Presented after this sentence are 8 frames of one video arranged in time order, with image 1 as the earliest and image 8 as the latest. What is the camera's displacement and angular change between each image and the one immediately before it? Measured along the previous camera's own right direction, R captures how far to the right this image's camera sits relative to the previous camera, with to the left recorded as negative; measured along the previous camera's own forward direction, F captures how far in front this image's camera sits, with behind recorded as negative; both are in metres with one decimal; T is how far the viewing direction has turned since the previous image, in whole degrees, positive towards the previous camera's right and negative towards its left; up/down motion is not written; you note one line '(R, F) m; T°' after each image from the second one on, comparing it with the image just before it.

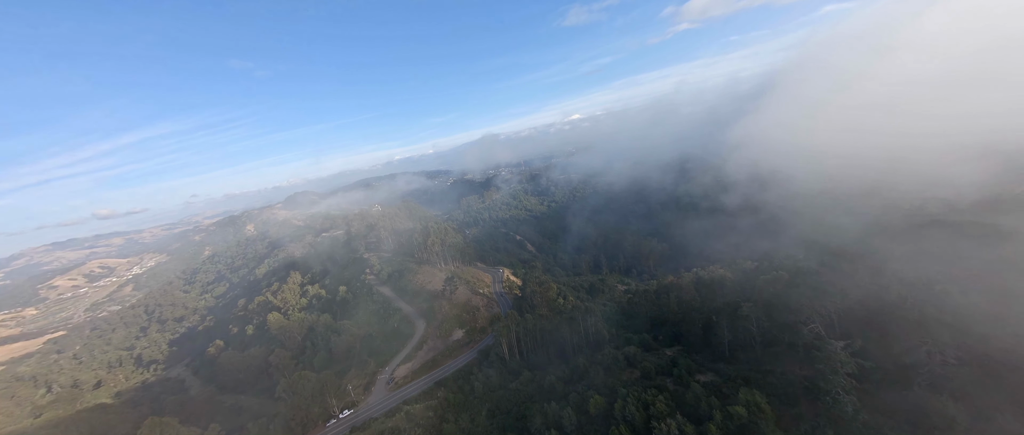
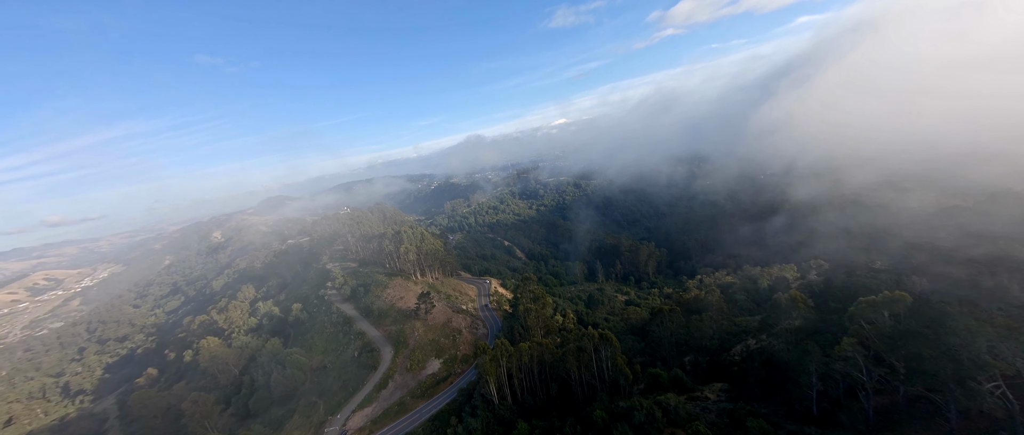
(-0.5, +10.7) m; +3°
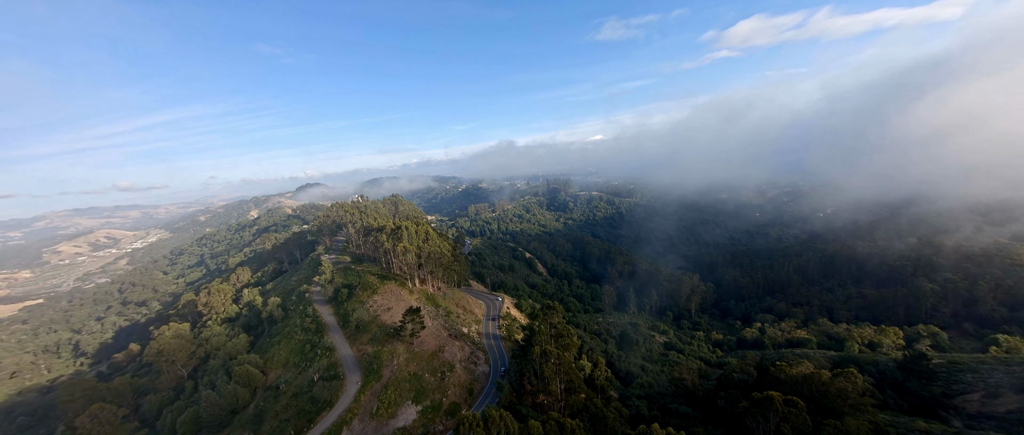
(-0.3, +13.1) m; -5°
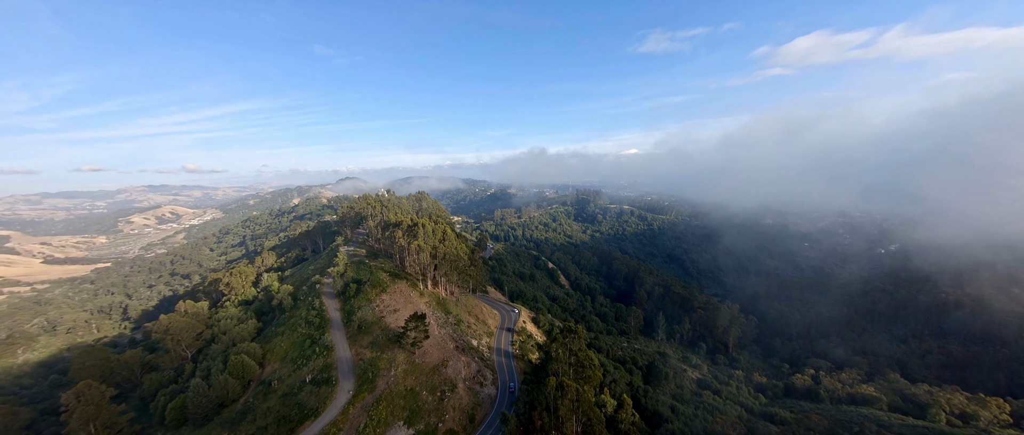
(+0.3, +4.8) m; -5°
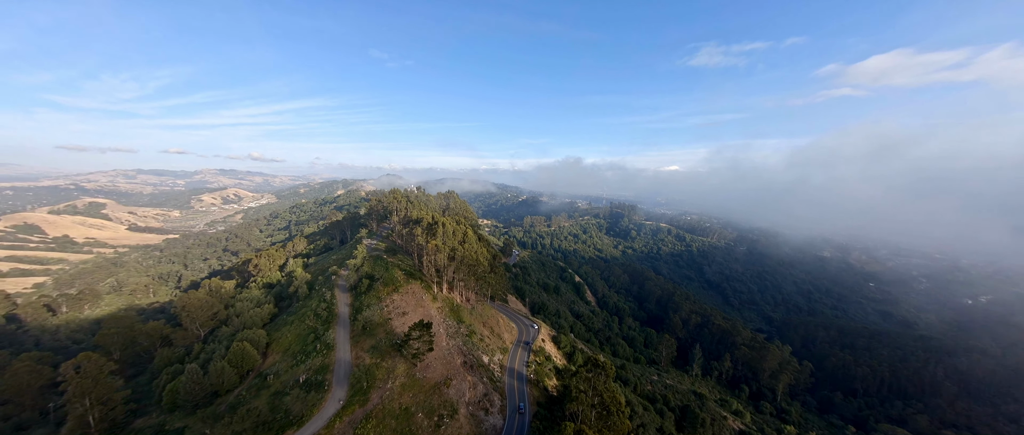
(+0.4, +4.7) m; -6°
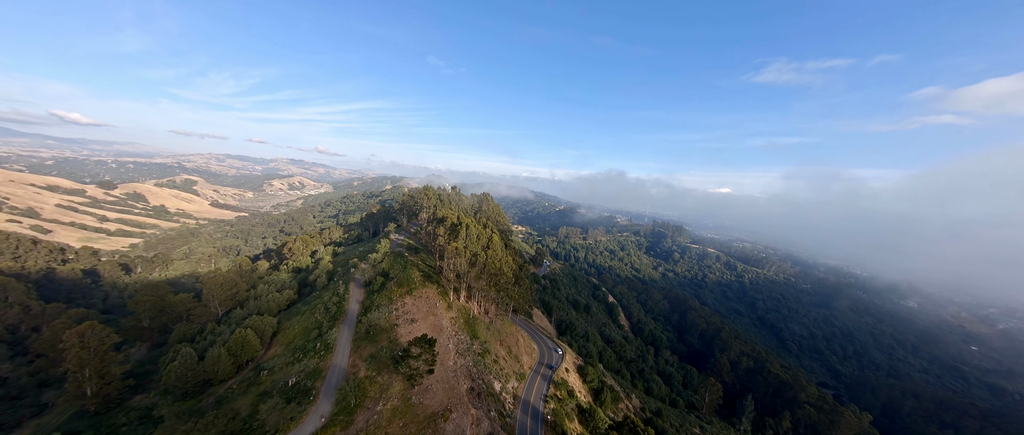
(+0.5, +5.5) m; -7°
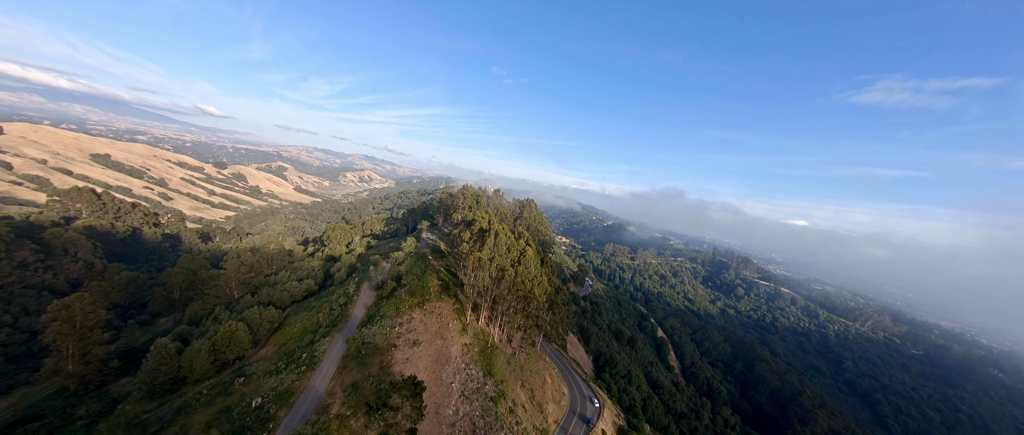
(+0.6, +8.3) m; -9°
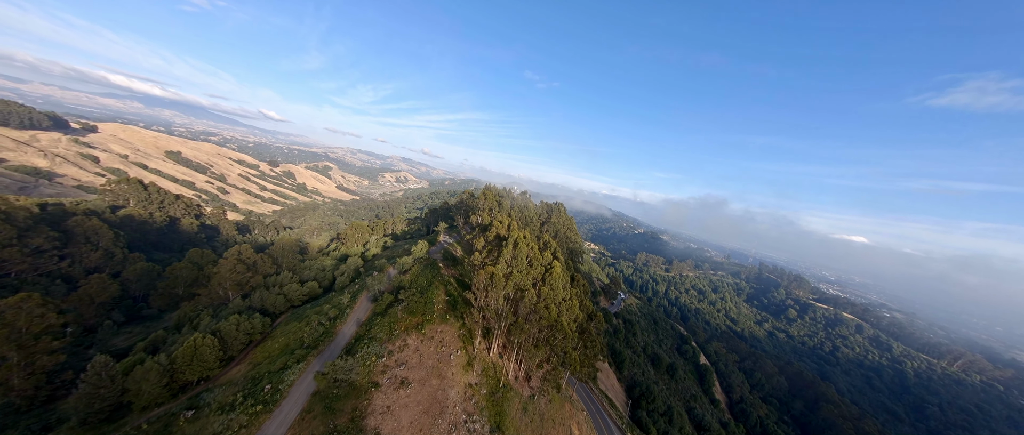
(+0.4, +7.5) m; -6°
